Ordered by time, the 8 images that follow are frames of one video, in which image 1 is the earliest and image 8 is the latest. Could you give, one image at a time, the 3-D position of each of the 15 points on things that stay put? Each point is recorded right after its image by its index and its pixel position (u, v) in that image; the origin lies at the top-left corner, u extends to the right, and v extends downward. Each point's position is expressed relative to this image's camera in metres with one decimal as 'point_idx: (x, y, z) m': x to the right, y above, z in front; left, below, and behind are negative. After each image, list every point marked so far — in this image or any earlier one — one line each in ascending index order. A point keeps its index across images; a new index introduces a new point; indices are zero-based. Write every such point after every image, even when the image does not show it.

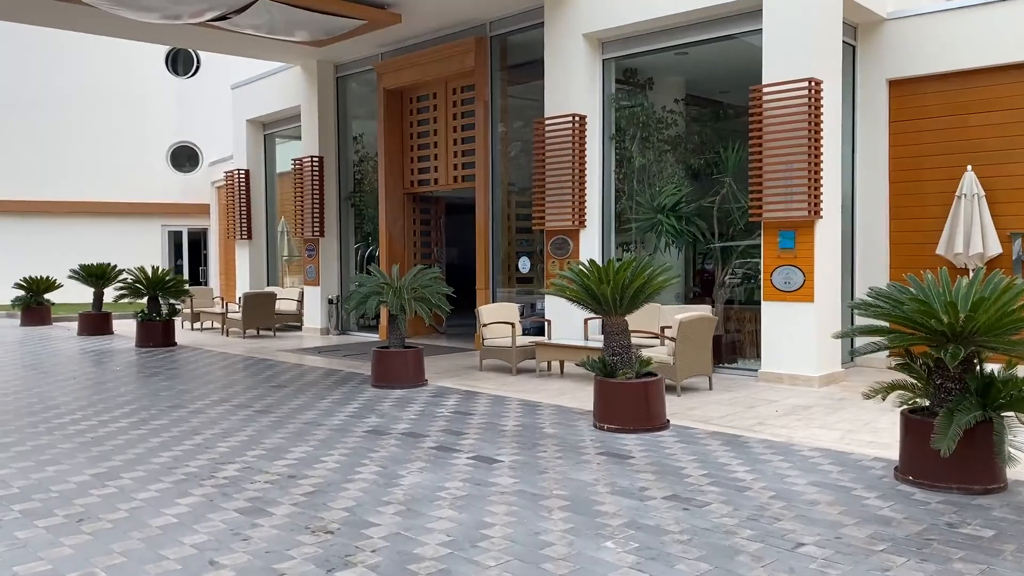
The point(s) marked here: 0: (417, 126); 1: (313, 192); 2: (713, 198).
0: (-1.5, +2.5, +13.5) m
1: (-3.3, +1.6, +14.6) m
2: (+2.3, +1.0, +10.0) m
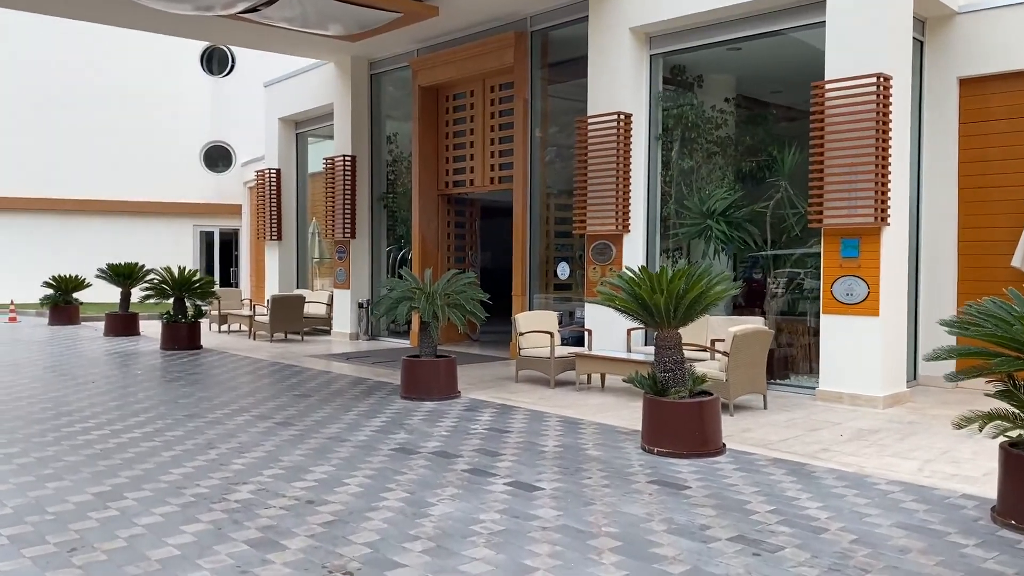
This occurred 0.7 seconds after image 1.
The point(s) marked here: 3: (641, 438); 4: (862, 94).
0: (-0.9, +2.4, +13.0) m
1: (-2.7, +1.6, +14.2) m
2: (+2.7, +0.9, +9.4) m
3: (+0.9, -1.1, +6.1) m
4: (+3.1, +1.7, +7.7) m
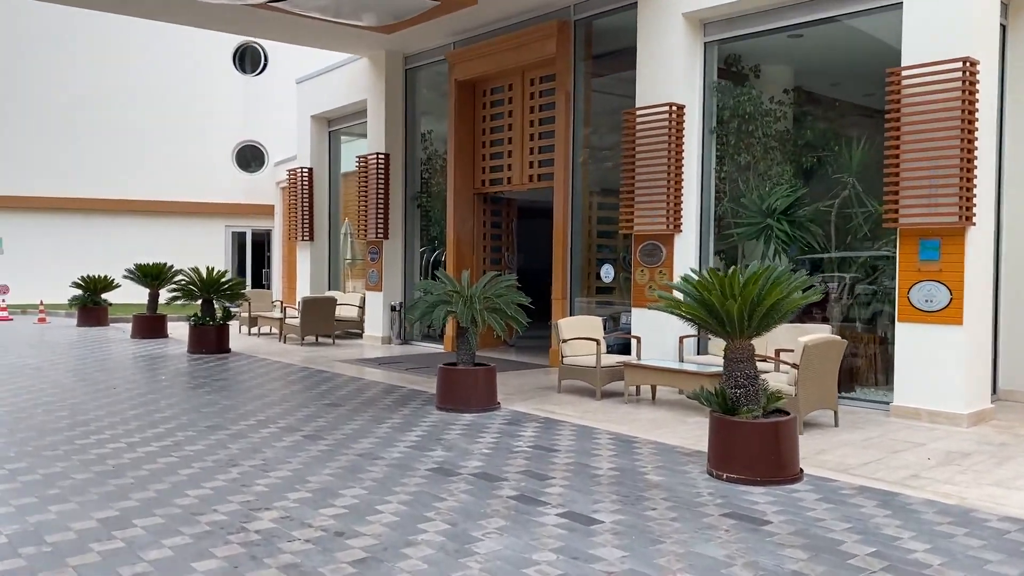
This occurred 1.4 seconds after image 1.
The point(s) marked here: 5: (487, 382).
0: (-0.3, +2.4, +12.5) m
1: (-2.1, +1.5, +13.7) m
2: (+3.2, +0.9, +8.7) m
3: (+1.2, -1.1, +5.5) m
4: (+3.5, +1.7, +7.0) m
5: (-0.2, -0.8, +7.6) m
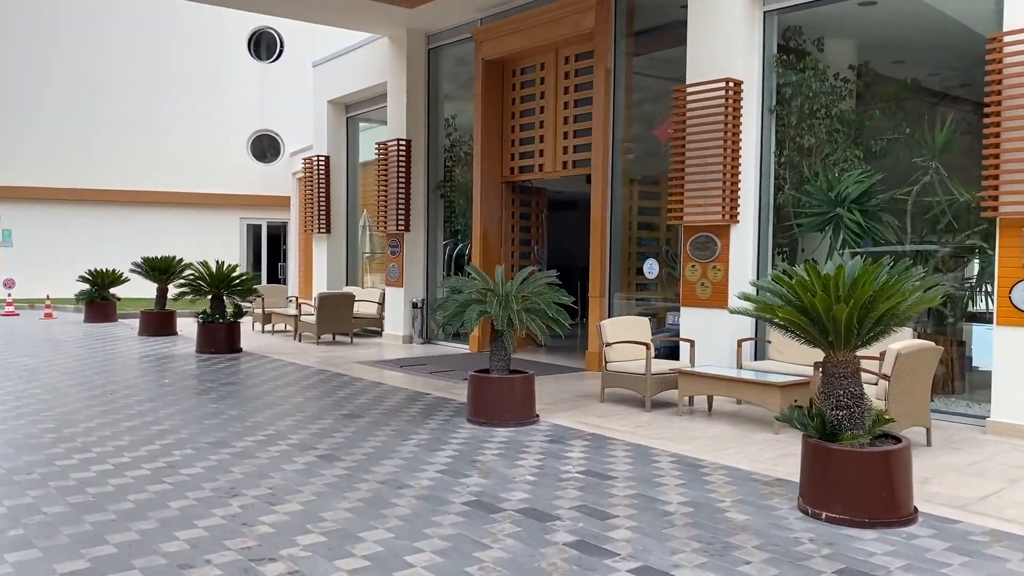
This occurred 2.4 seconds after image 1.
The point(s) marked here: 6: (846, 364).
0: (+0.1, +2.4, +11.6) m
1: (-1.7, +1.6, +12.9) m
2: (+3.5, +0.9, +7.7) m
3: (+1.5, -1.1, +4.6) m
4: (+3.8, +1.7, +6.0) m
5: (+0.1, -0.8, +6.7) m
6: (+1.7, -0.4, +4.3) m
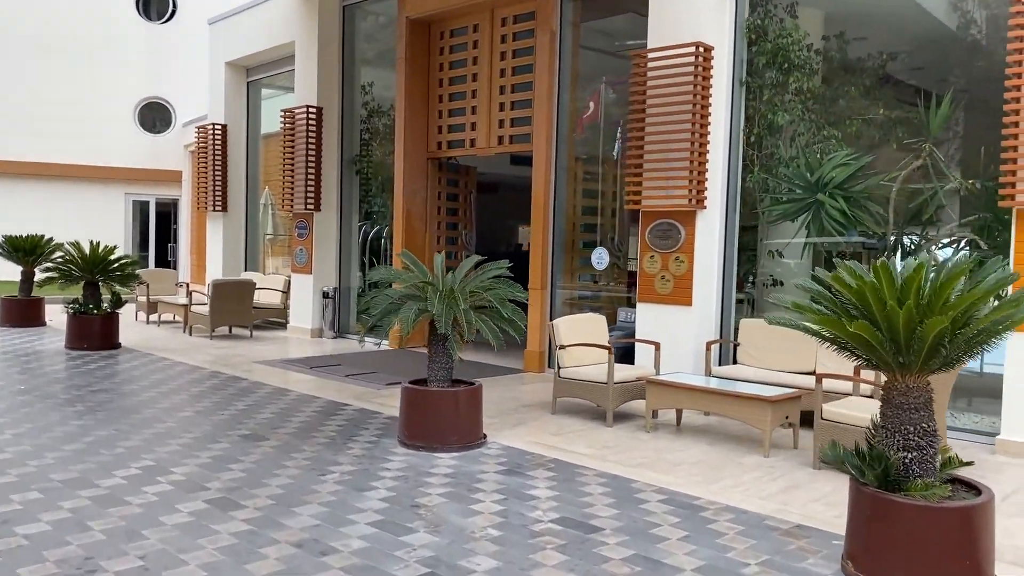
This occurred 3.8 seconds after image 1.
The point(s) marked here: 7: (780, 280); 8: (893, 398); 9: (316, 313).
0: (-0.8, +2.6, +10.3) m
1: (-2.7, +1.8, +11.4) m
2: (+3.0, +0.9, +6.9) m
3: (+1.4, -1.1, +3.6) m
4: (+3.5, +1.7, +5.2) m
5: (-0.3, -0.8, +5.5) m
6: (+1.6, -0.4, +3.3) m
7: (+2.3, +0.1, +7.6) m
8: (+1.5, -0.4, +3.4) m
9: (-2.6, -0.3, +11.7) m
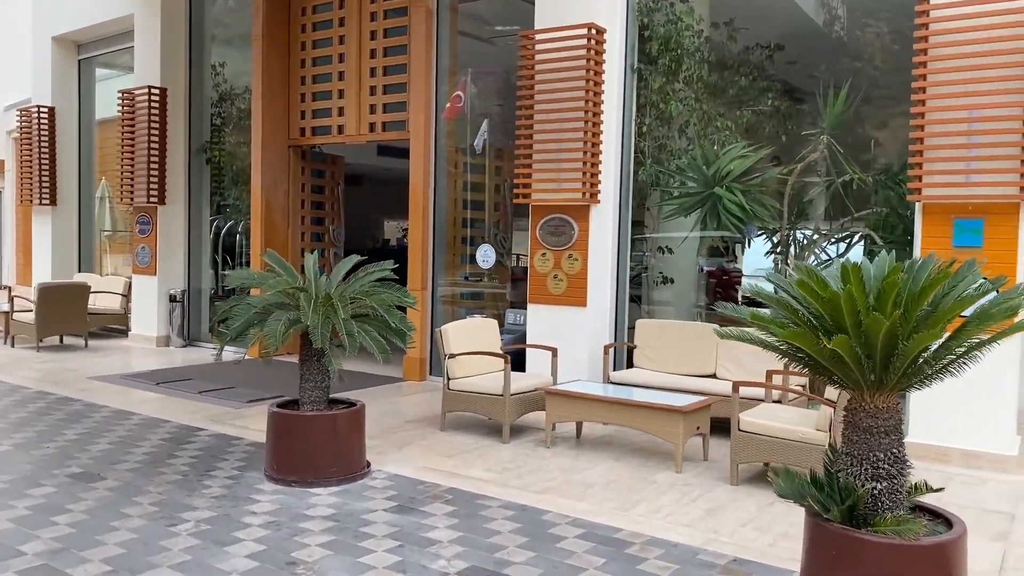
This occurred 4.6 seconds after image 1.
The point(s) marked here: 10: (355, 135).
0: (-2.2, +2.6, +9.4) m
1: (-4.2, +1.7, +10.2) m
2: (+2.2, +0.9, +6.6) m
3: (+1.0, -1.1, +3.2) m
4: (+2.8, +1.7, +5.1) m
5: (-0.9, -0.8, +4.8) m
6: (+1.3, -0.4, +2.9) m
7: (+1.3, +0.1, +7.2) m
8: (+1.2, -0.4, +3.0) m
9: (-4.2, -0.4, +10.5) m
10: (-1.6, +1.6, +8.9) m
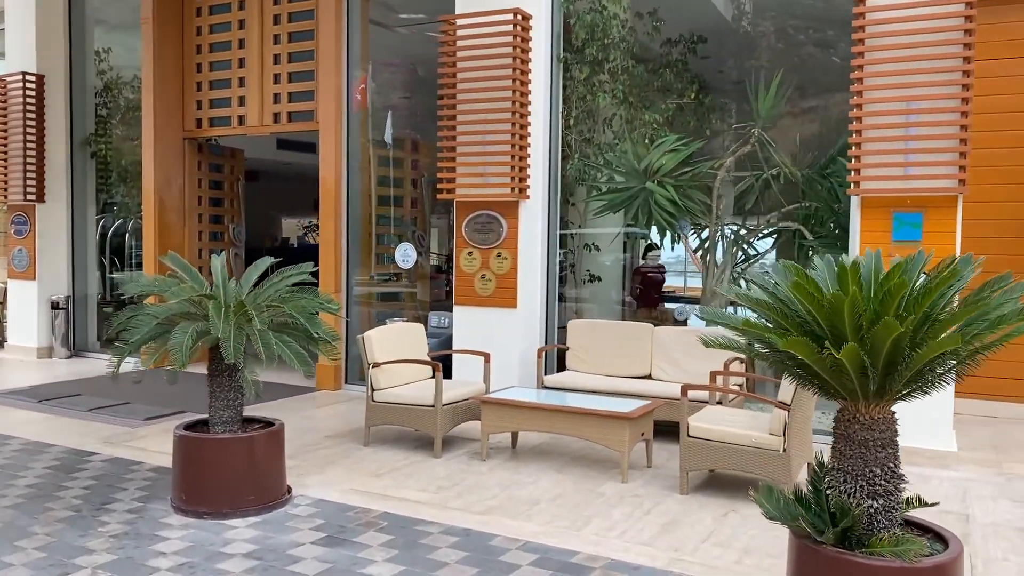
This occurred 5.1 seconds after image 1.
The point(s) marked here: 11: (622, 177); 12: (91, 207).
0: (-3.0, +2.5, +8.7) m
1: (-5.2, +1.7, +9.3) m
2: (+1.6, +1.0, +6.5) m
3: (+0.9, -1.1, +2.9) m
4: (+2.4, +1.7, +5.0) m
5: (-1.2, -0.8, +4.3) m
6: (+1.1, -0.4, +2.7) m
7: (+0.7, +0.1, +6.9) m
8: (+1.1, -0.5, +2.7) m
9: (-5.1, -0.4, +9.6) m
10: (-2.4, +1.5, +8.3) m
11: (+0.9, +0.9, +6.8) m
12: (-4.7, +0.9, +9.7) m
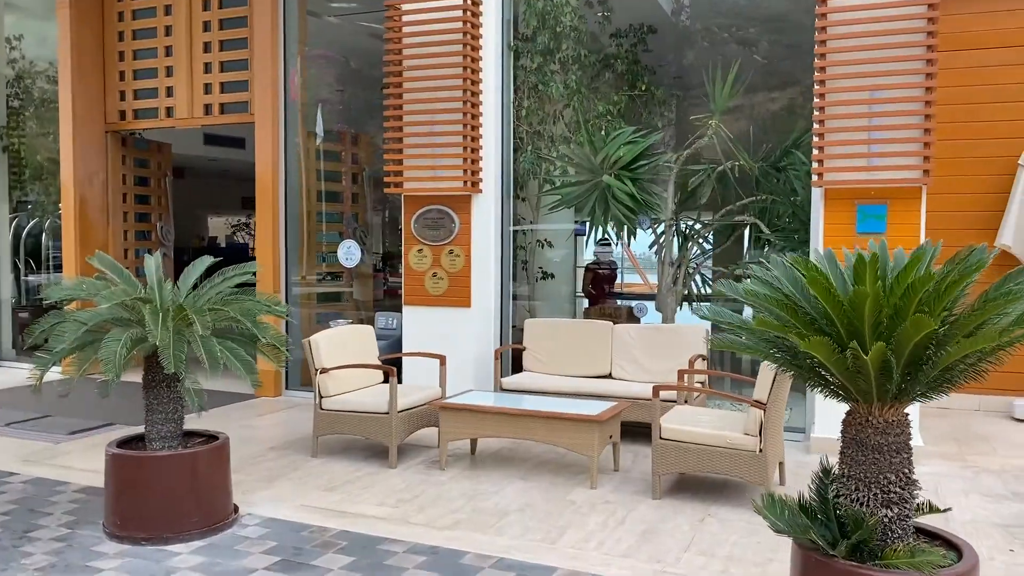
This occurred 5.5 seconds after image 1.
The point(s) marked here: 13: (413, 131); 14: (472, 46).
0: (-3.6, +2.5, +8.2) m
1: (-5.7, +1.6, +8.6) m
2: (+1.2, +1.0, +6.3) m
3: (+0.9, -1.1, +2.7) m
4: (+2.2, +1.7, +4.9) m
5: (-1.3, -0.8, +3.9) m
6: (+1.1, -0.4, +2.5) m
7: (+0.3, +0.1, +6.7) m
8: (+1.0, -0.4, +2.5) m
9: (-5.7, -0.5, +8.9) m
10: (-2.9, +1.5, +7.8) m
11: (+0.5, +0.9, +6.6) m
12: (-5.3, +0.9, +9.1) m
13: (-0.7, +1.1, +6.2) m
14: (-0.3, +1.7, +6.1) m
